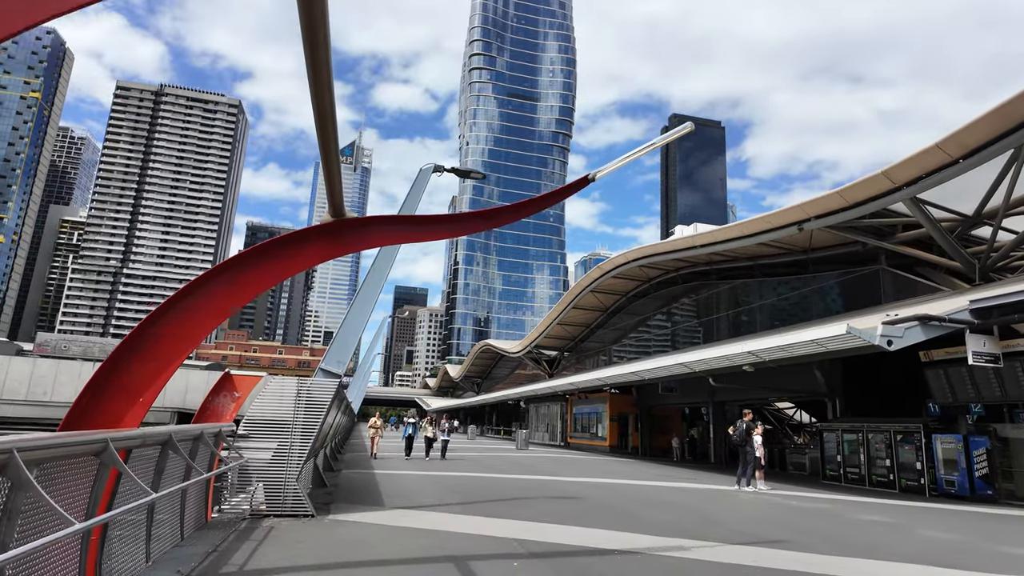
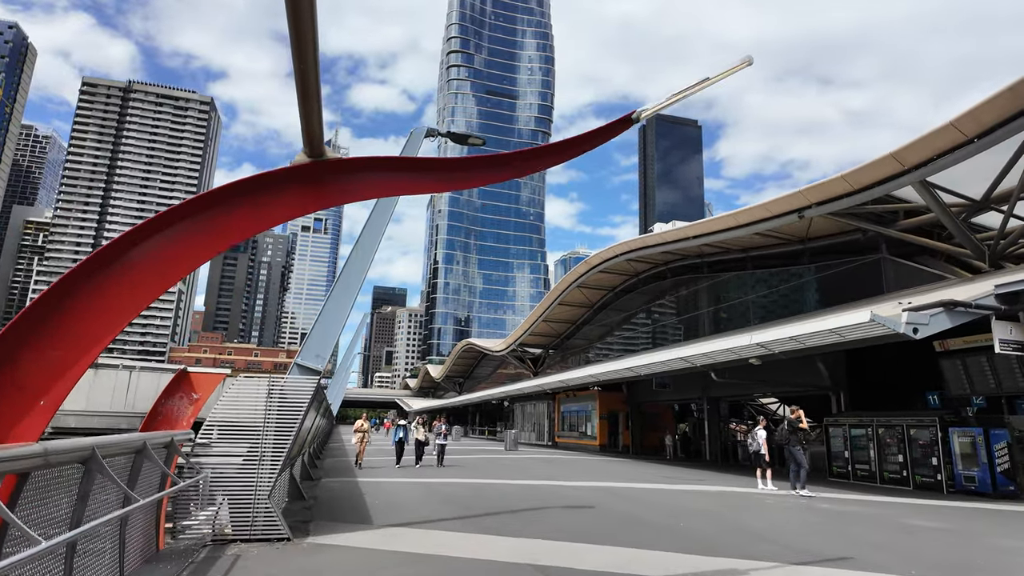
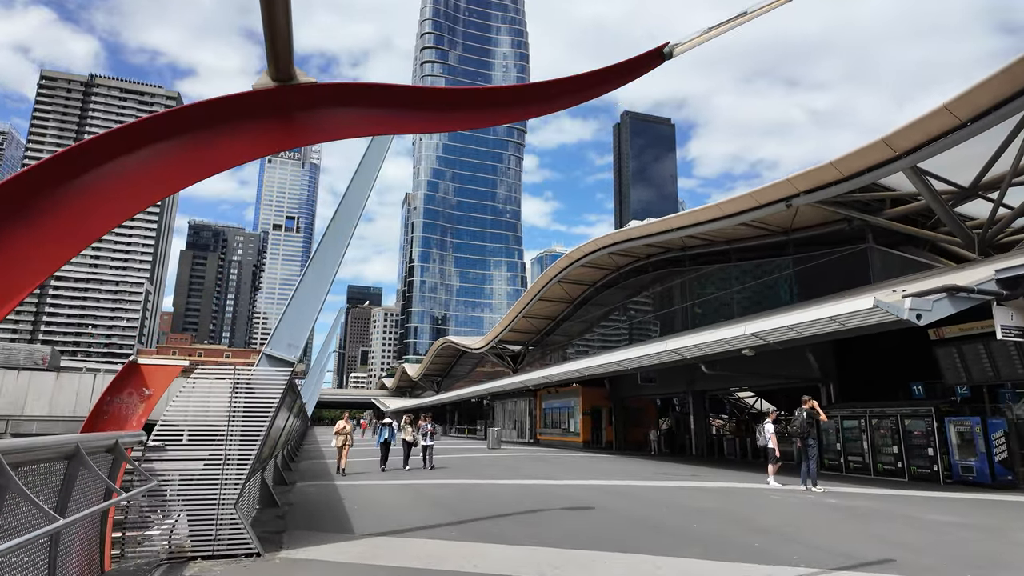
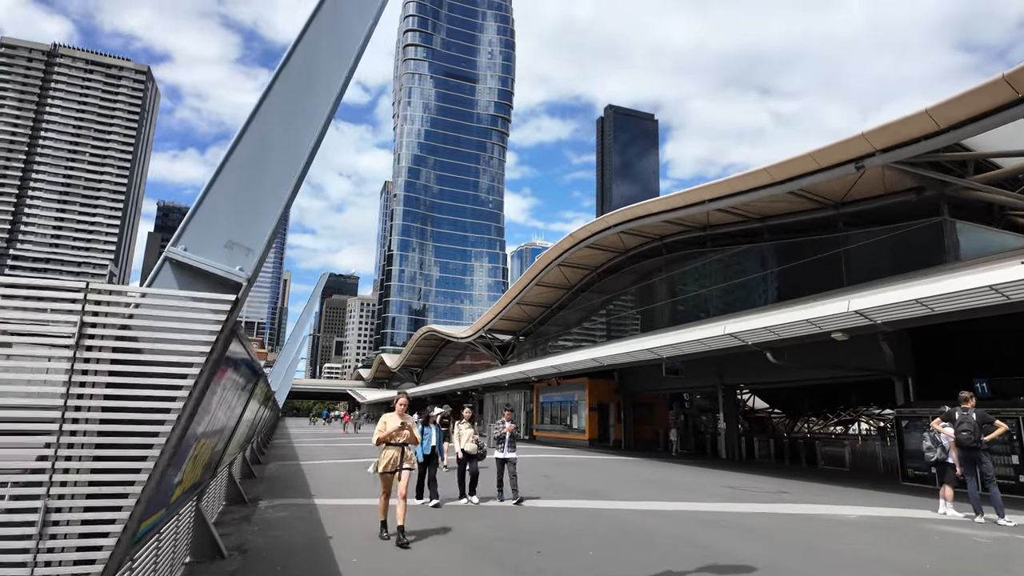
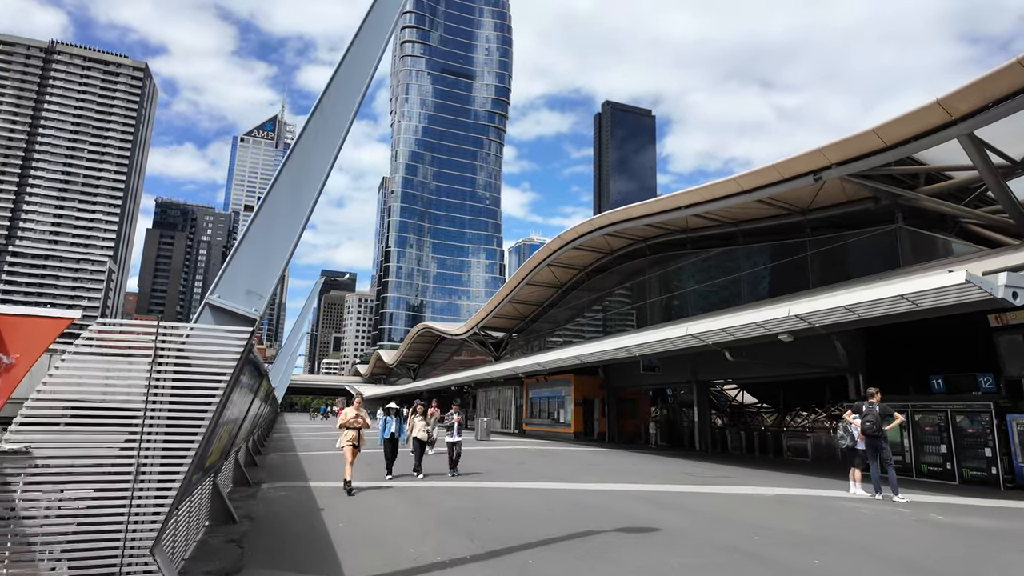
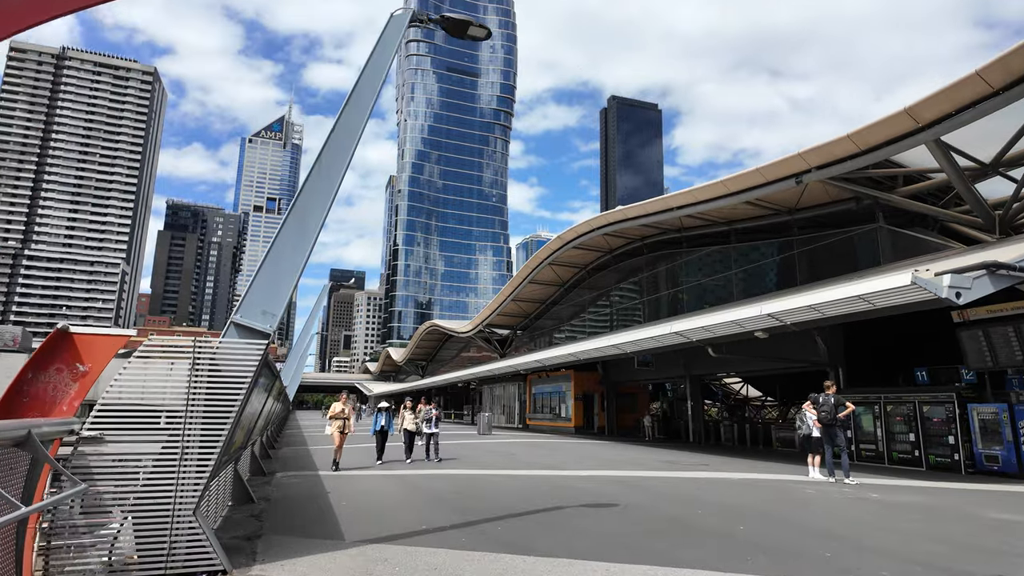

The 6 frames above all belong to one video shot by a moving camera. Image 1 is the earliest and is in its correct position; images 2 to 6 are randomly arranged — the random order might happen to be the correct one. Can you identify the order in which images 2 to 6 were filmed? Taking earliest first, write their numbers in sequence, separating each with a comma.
2, 3, 6, 5, 4
